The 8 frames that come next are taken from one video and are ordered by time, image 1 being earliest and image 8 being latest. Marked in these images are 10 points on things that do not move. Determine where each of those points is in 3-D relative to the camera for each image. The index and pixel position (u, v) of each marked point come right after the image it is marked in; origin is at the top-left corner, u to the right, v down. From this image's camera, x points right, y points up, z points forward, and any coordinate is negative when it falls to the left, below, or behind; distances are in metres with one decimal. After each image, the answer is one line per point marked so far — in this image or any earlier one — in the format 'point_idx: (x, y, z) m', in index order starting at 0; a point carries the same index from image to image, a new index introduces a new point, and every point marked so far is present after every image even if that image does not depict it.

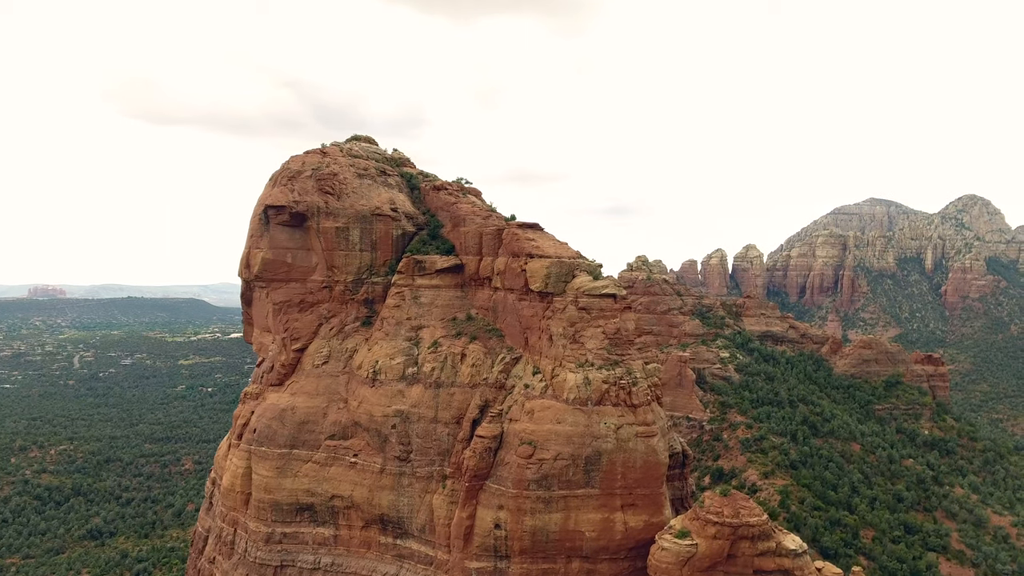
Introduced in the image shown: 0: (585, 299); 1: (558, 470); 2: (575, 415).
0: (+2.2, -0.4, +19.6) m
1: (+1.3, -5.0, +17.8) m
2: (+1.8, -3.6, +18.3) m
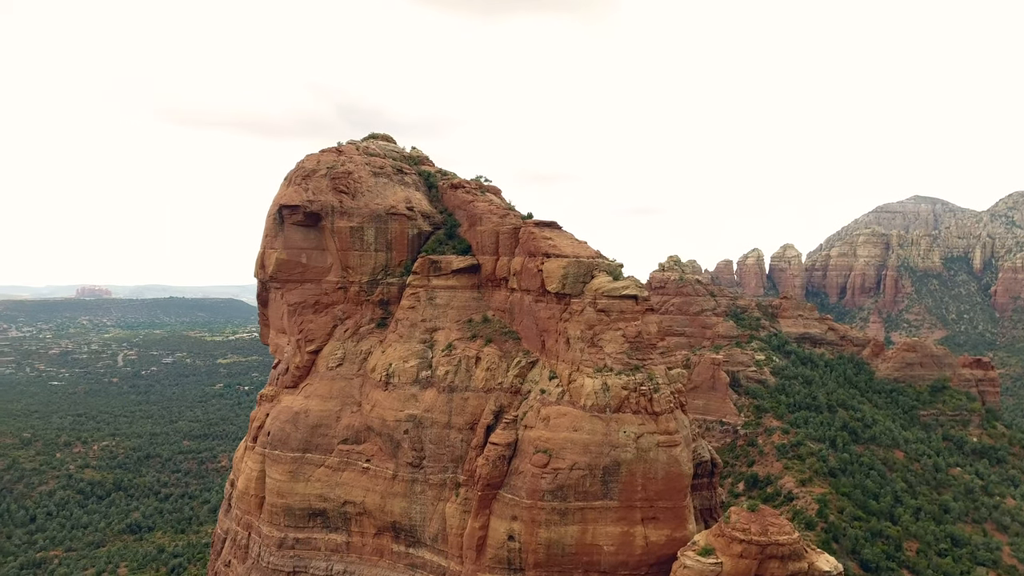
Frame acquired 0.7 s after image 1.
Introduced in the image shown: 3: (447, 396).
0: (+2.7, -0.4, +18.7) m
1: (+1.6, -5.1, +16.9) m
2: (+2.2, -3.7, +17.4) m
3: (-2.0, -3.4, +19.9) m
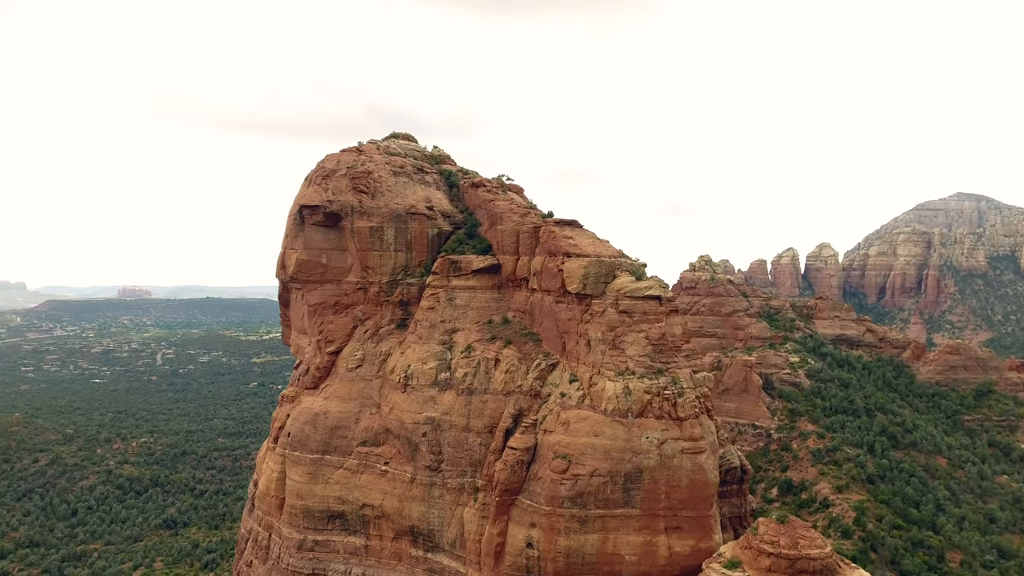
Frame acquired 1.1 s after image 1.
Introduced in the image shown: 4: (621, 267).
0: (+3.2, -0.4, +18.1) m
1: (+2.1, -5.1, +16.4) m
2: (+2.7, -3.7, +16.8) m
3: (-1.4, -3.4, +19.5) m
4: (+3.2, +0.6, +19.0) m
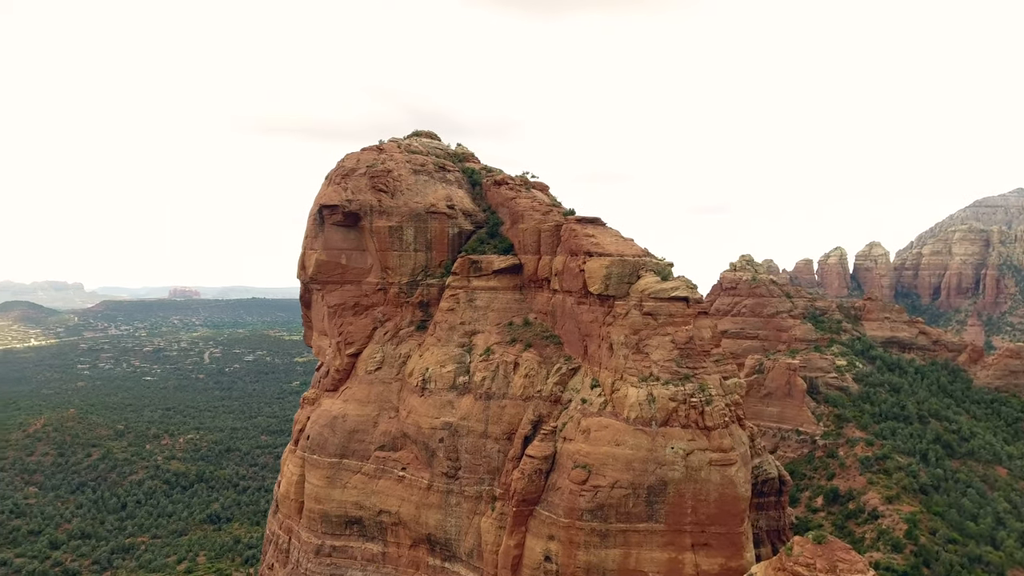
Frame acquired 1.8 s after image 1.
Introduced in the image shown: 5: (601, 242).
0: (+3.7, -0.4, +17.1) m
1: (+2.5, -5.1, +15.5) m
2: (+3.1, -3.7, +15.9) m
3: (-0.8, -3.4, +18.8) m
4: (+3.8, +0.6, +18.0) m
5: (+2.6, +1.3, +18.6) m
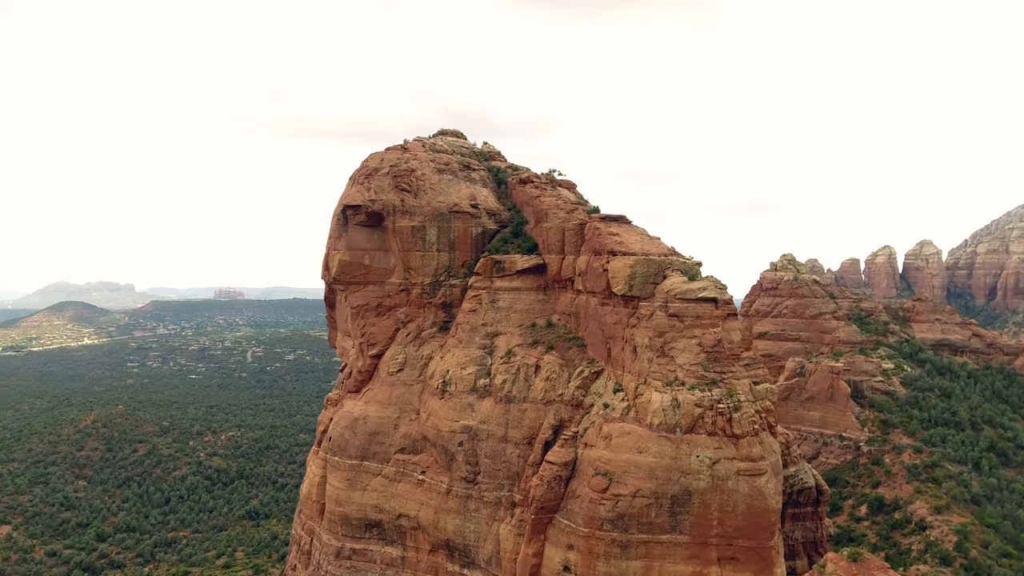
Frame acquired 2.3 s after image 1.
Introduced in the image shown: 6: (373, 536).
0: (+4.2, -0.4, +16.4) m
1: (+2.9, -5.1, +14.8) m
2: (+3.5, -3.7, +15.2) m
3: (-0.2, -3.4, +18.4) m
4: (+4.3, +0.6, +17.3) m
5: (+3.2, +1.3, +18.0) m
6: (-4.3, -7.7, +19.8) m
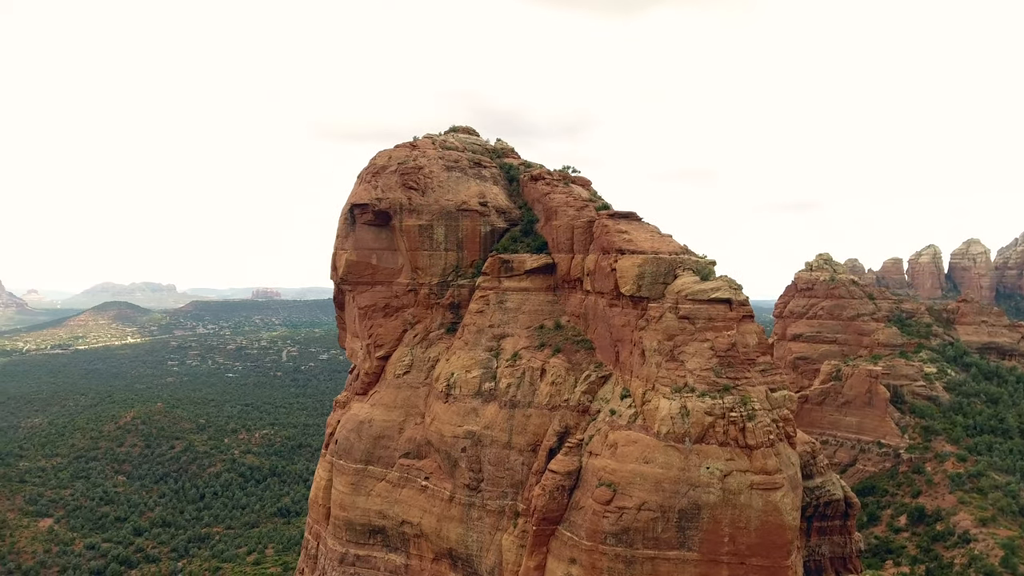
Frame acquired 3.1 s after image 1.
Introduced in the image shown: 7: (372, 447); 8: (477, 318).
0: (+4.2, -0.4, +15.5) m
1: (+2.8, -5.1, +14.0) m
2: (+3.5, -3.7, +14.3) m
3: (-0.1, -3.4, +17.7) m
4: (+4.4, +0.6, +16.3) m
5: (+3.3, +1.3, +17.1) m
6: (-4.1, -7.7, +19.3) m
7: (-4.4, -5.0, +20.0) m
8: (-1.1, -0.9, +20.0) m
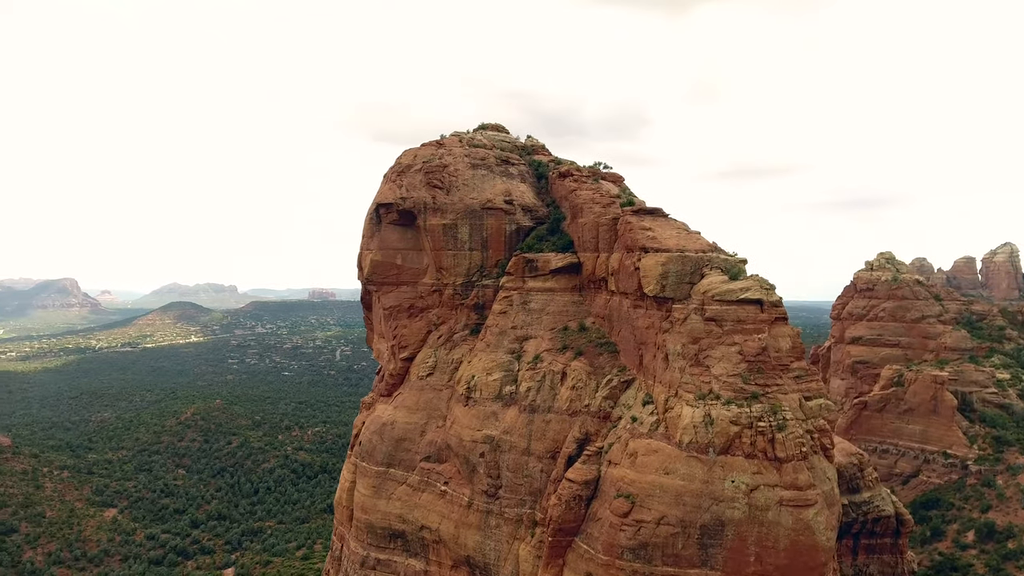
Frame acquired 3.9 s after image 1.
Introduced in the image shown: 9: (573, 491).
0: (+4.6, -0.4, +14.5) m
1: (+3.1, -5.1, +13.1) m
2: (+3.7, -3.7, +13.4) m
3: (+0.4, -3.4, +17.0) m
4: (+4.8, +0.6, +15.4) m
5: (+3.7, +1.3, +16.2) m
6: (-3.4, -7.7, +19.0) m
7: (-3.6, -5.0, +19.7) m
8: (-0.4, -0.9, +19.4) m
9: (+1.4, -4.7, +14.9) m
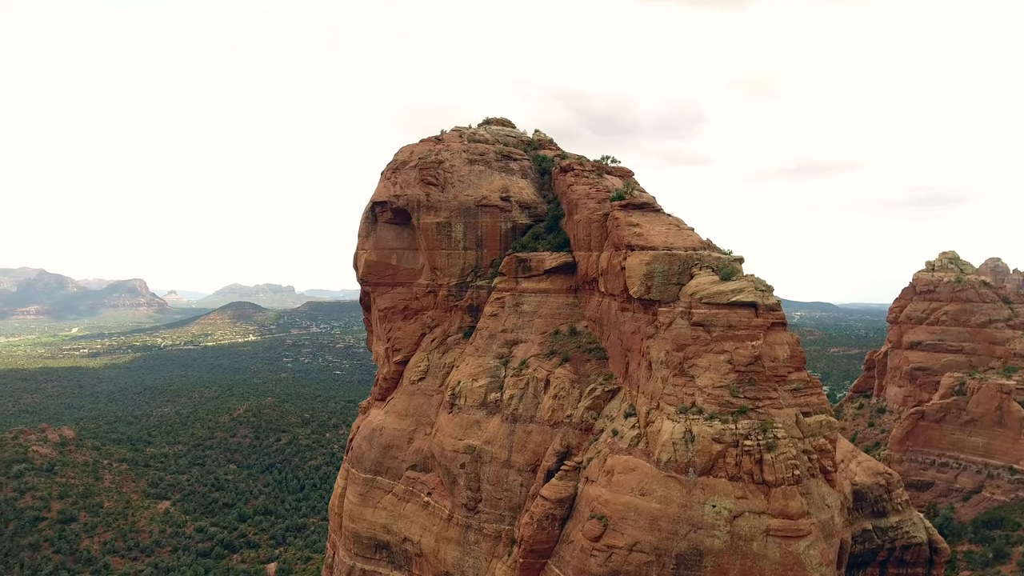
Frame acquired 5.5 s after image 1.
0: (+3.9, -0.5, +13.1) m
1: (+2.3, -5.2, +11.9) m
2: (+2.9, -3.7, +12.1) m
3: (0.0, -3.4, +16.0) m
4: (+4.2, +0.5, +14.0) m
5: (+3.2, +1.3, +14.9) m
6: (-3.7, -7.7, +18.3) m
7: (-3.9, -5.0, +18.9) m
8: (-0.6, -1.0, +18.4) m
9: (+0.8, -4.7, +13.7) m
